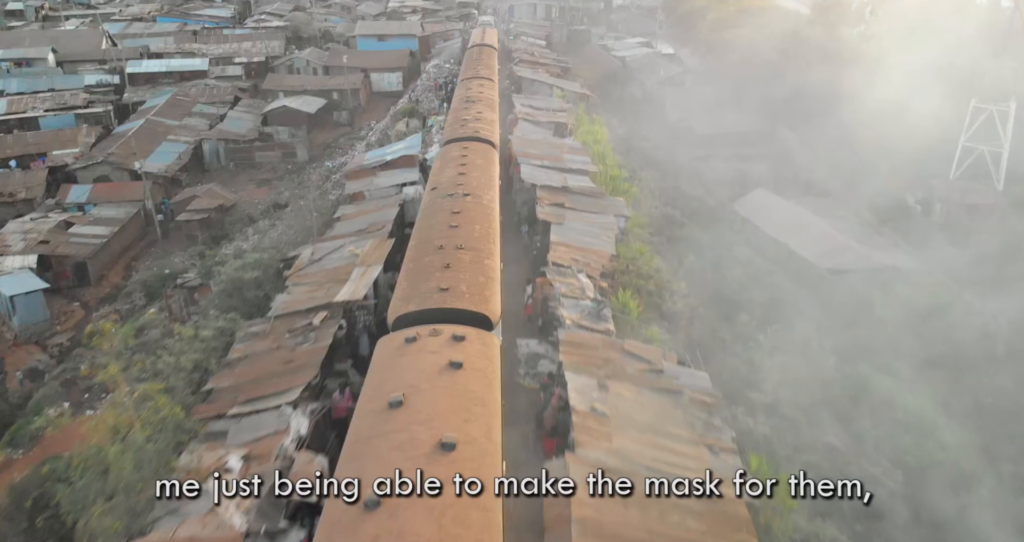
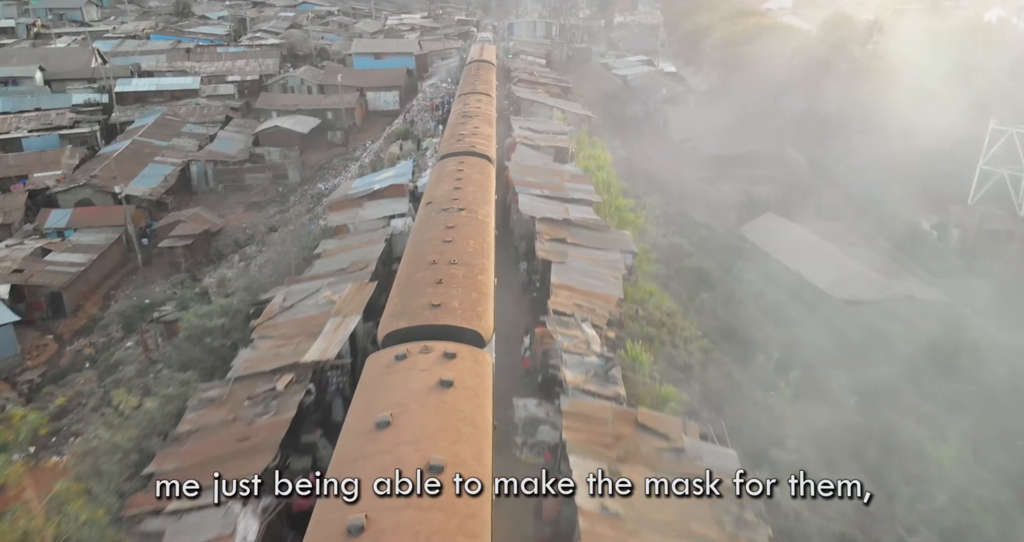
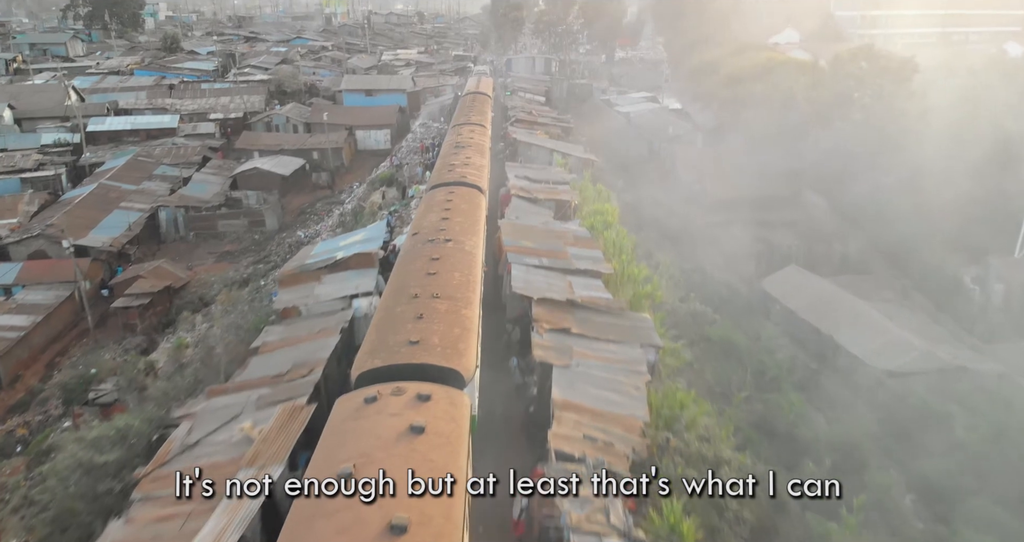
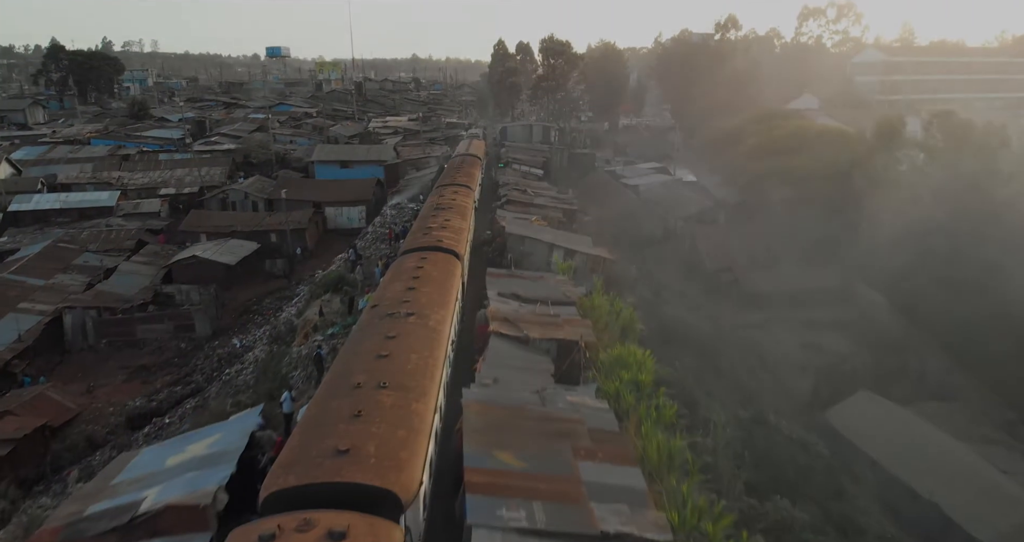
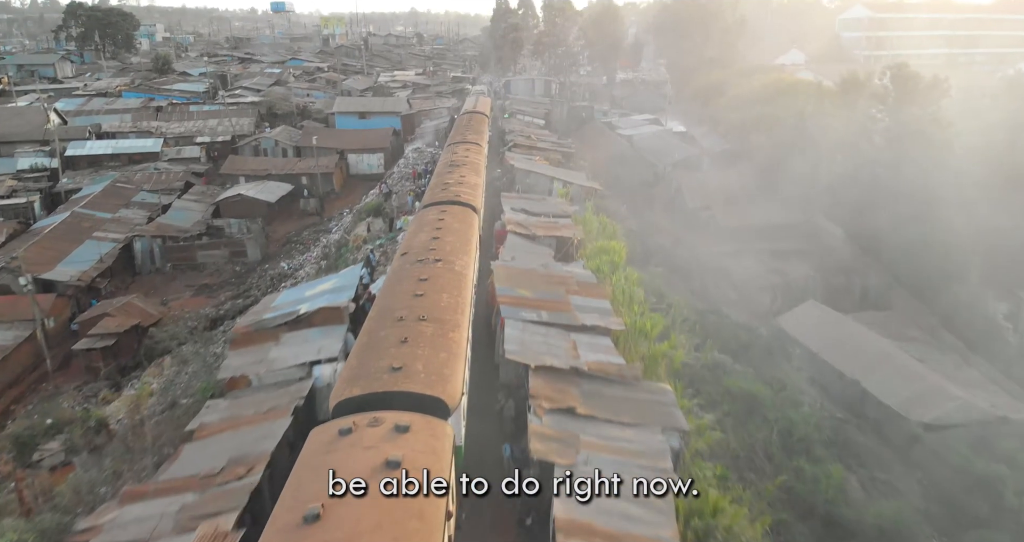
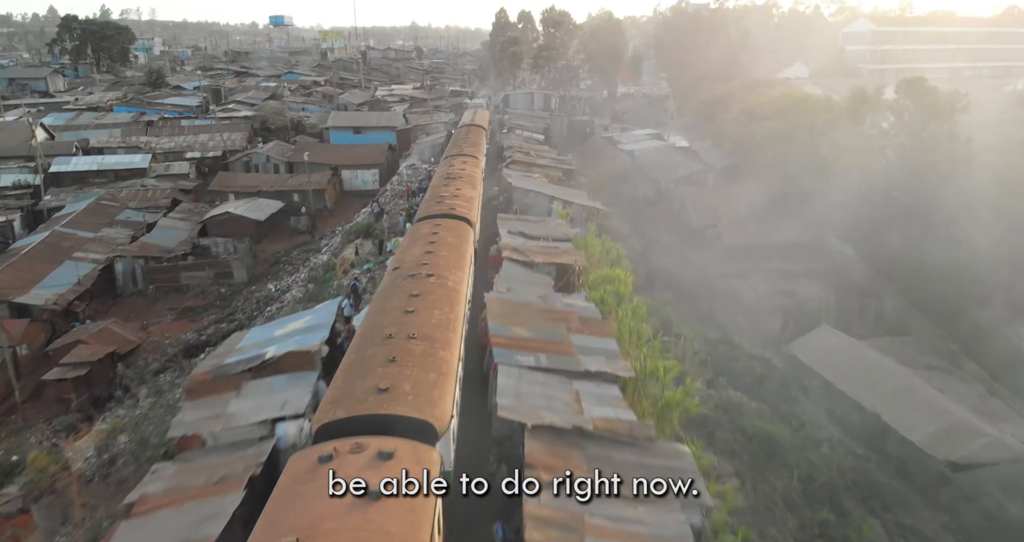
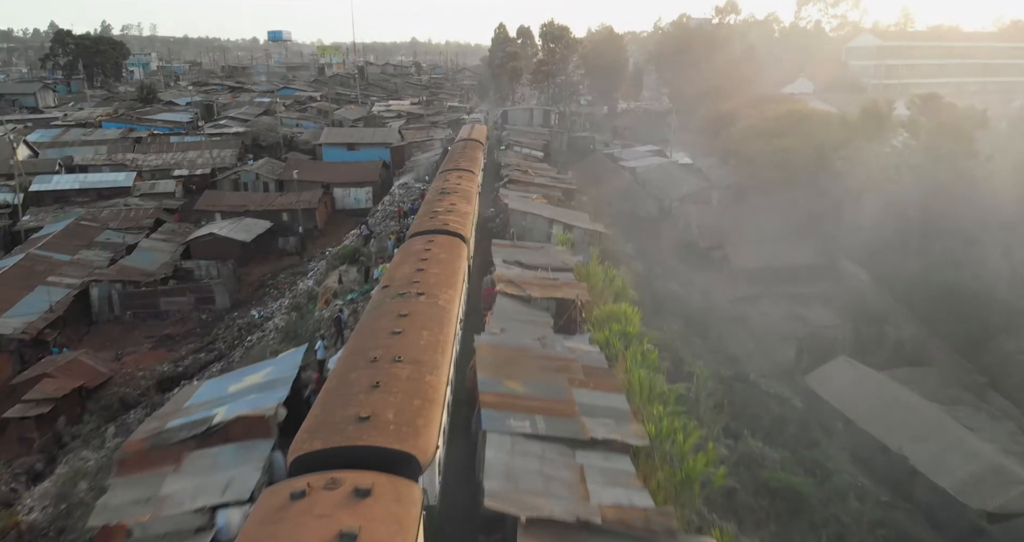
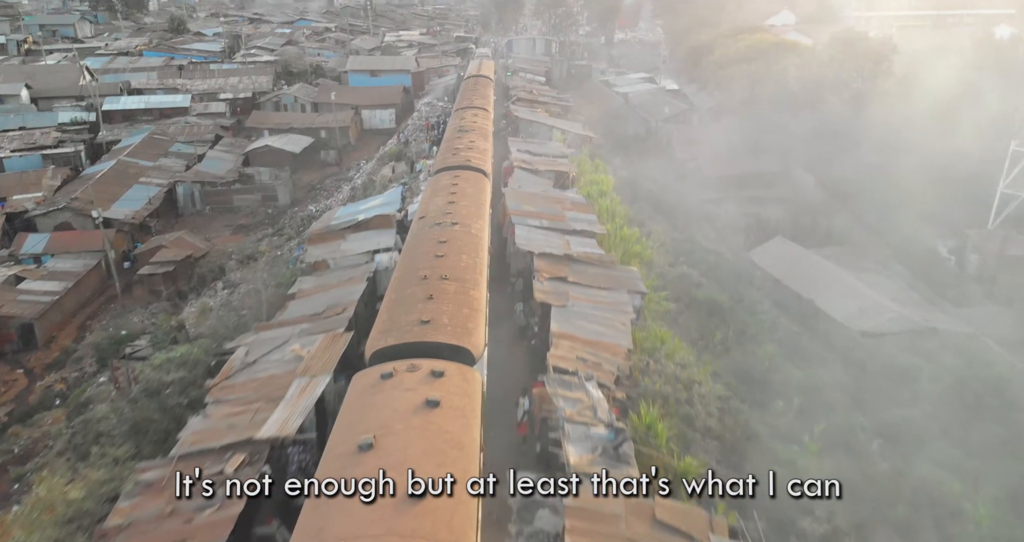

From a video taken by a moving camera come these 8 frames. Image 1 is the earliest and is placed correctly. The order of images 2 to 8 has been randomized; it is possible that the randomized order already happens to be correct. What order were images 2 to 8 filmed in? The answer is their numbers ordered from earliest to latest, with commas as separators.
2, 8, 3, 5, 6, 7, 4
